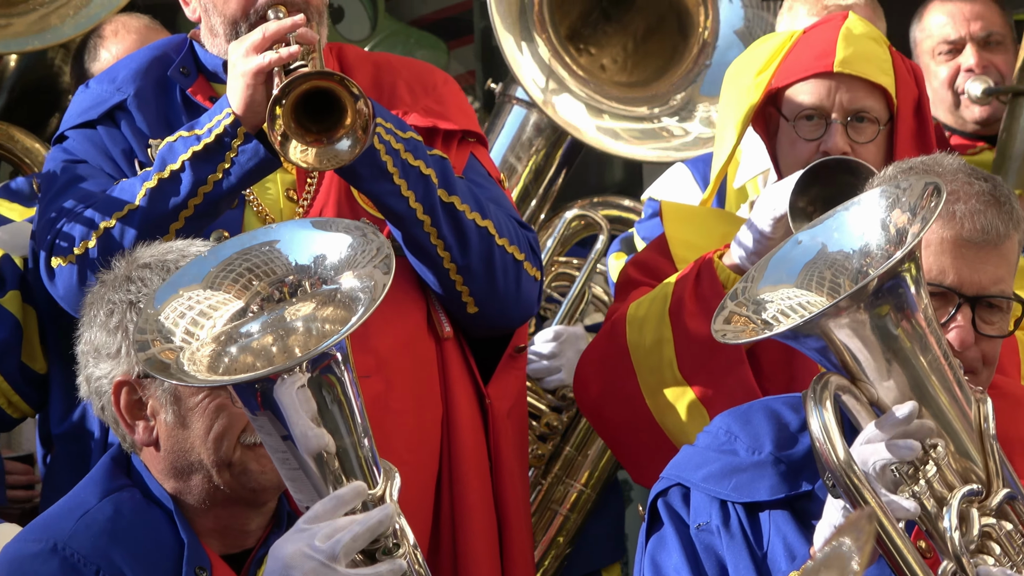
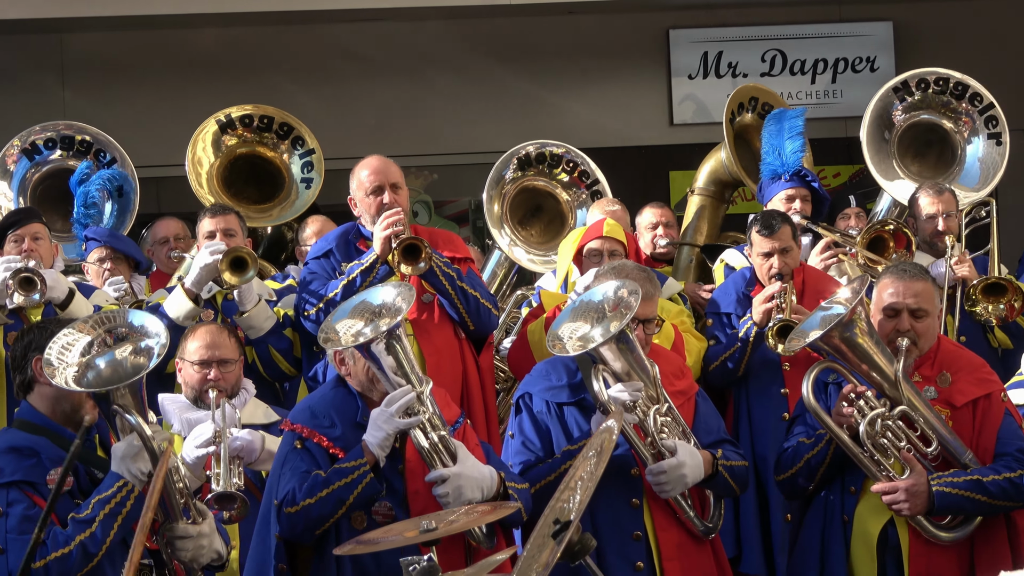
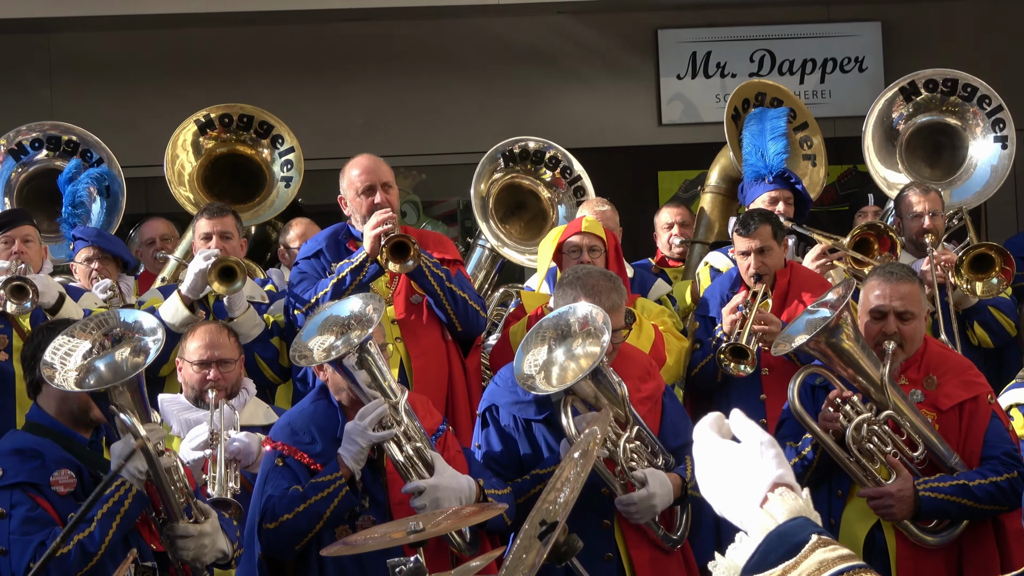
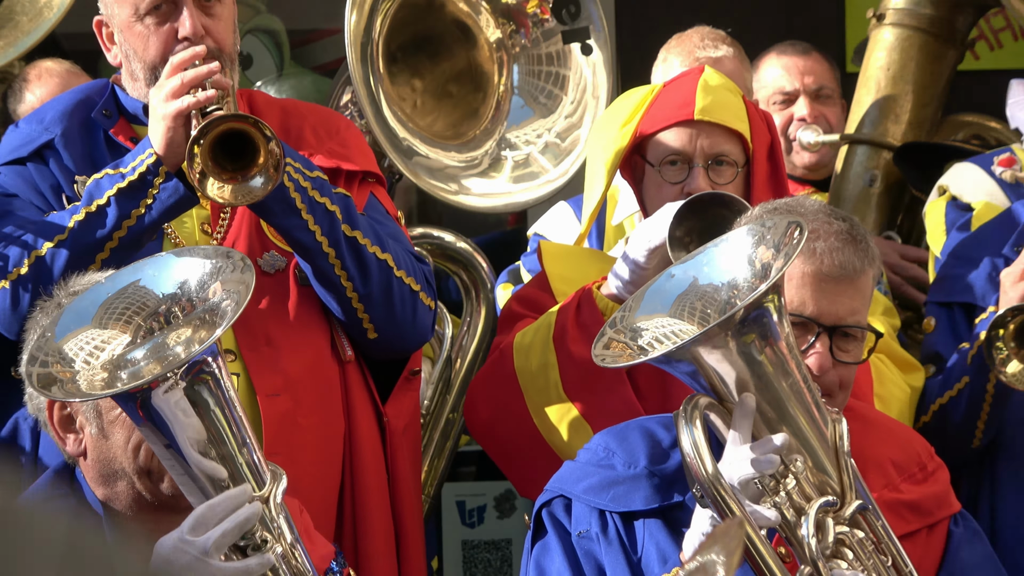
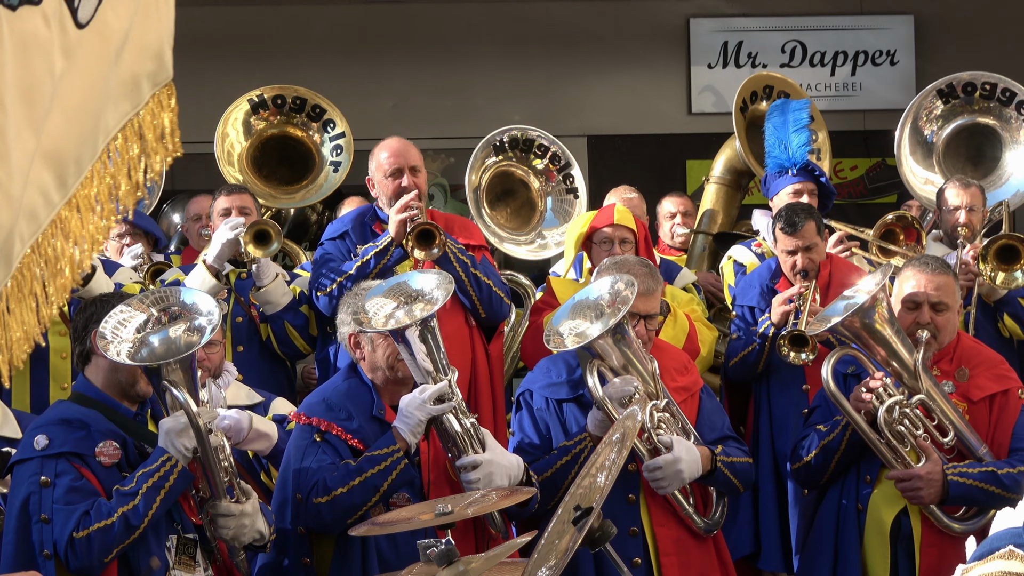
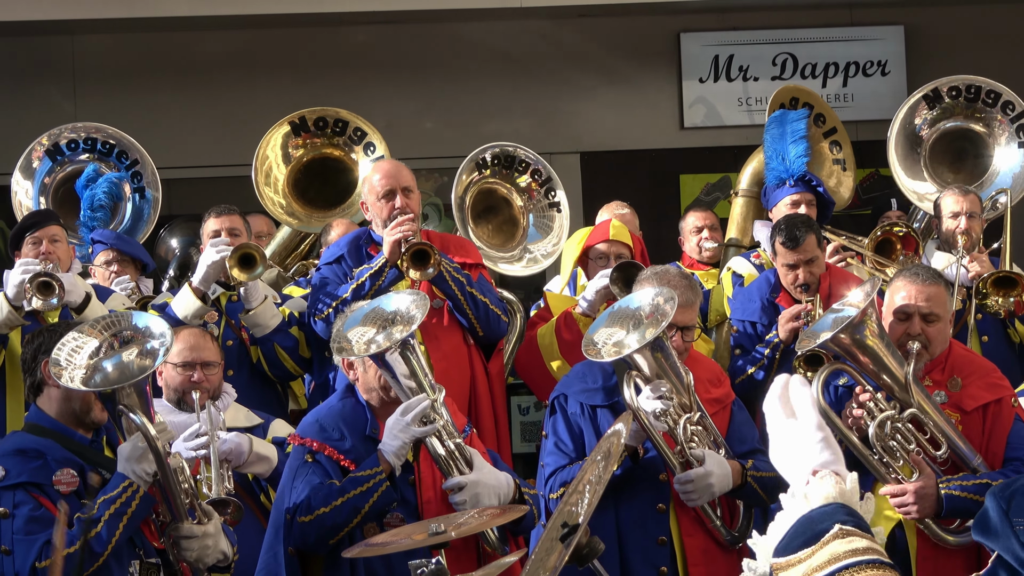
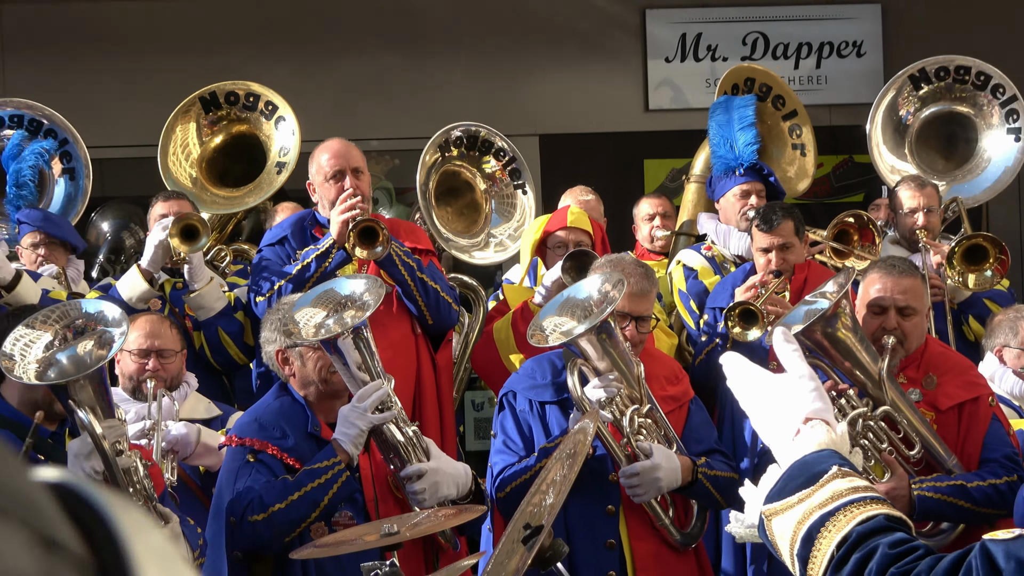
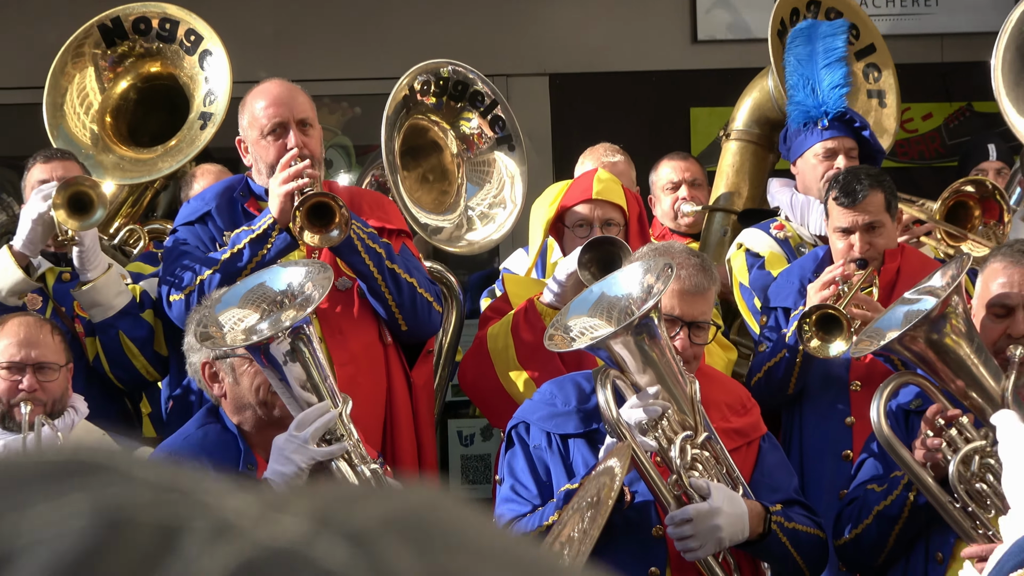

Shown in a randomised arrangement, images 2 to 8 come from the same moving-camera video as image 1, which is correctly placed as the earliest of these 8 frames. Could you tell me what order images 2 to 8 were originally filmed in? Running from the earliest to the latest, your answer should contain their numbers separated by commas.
4, 8, 7, 3, 2, 6, 5
